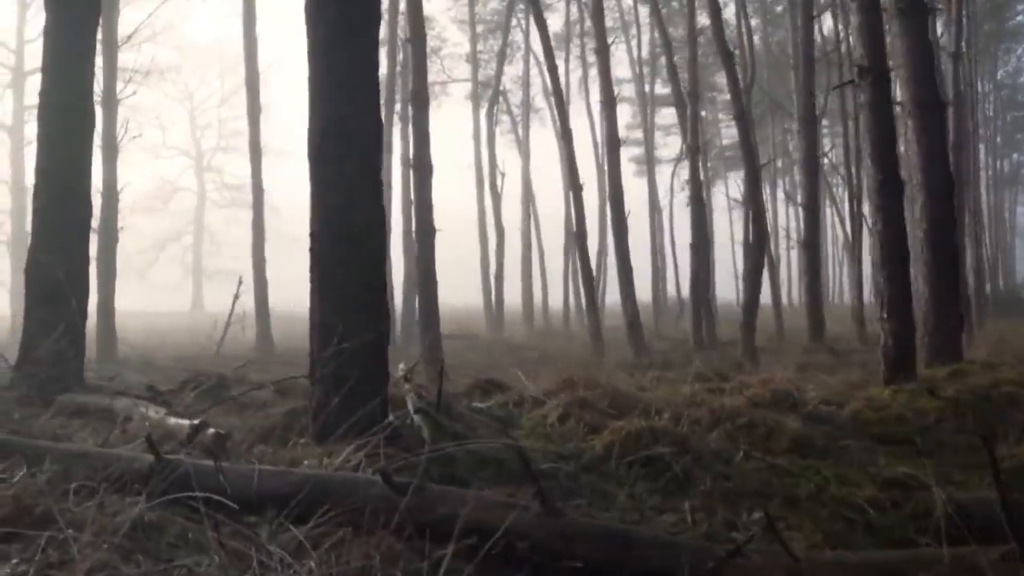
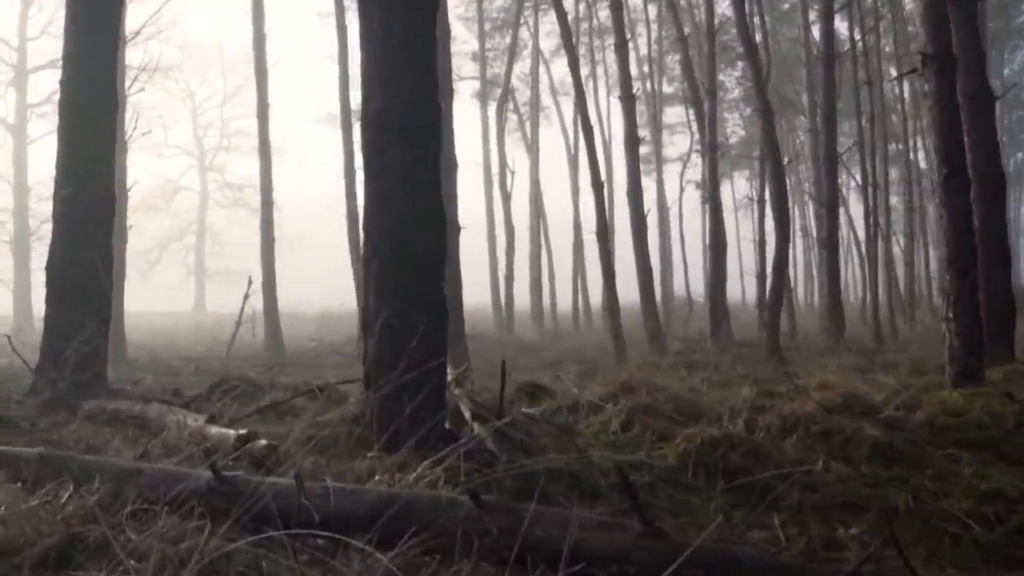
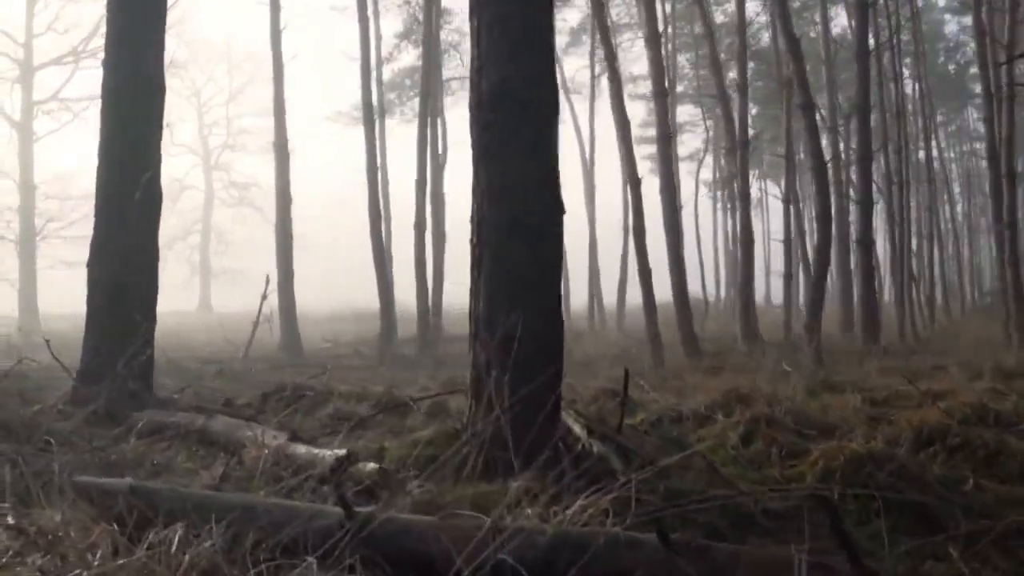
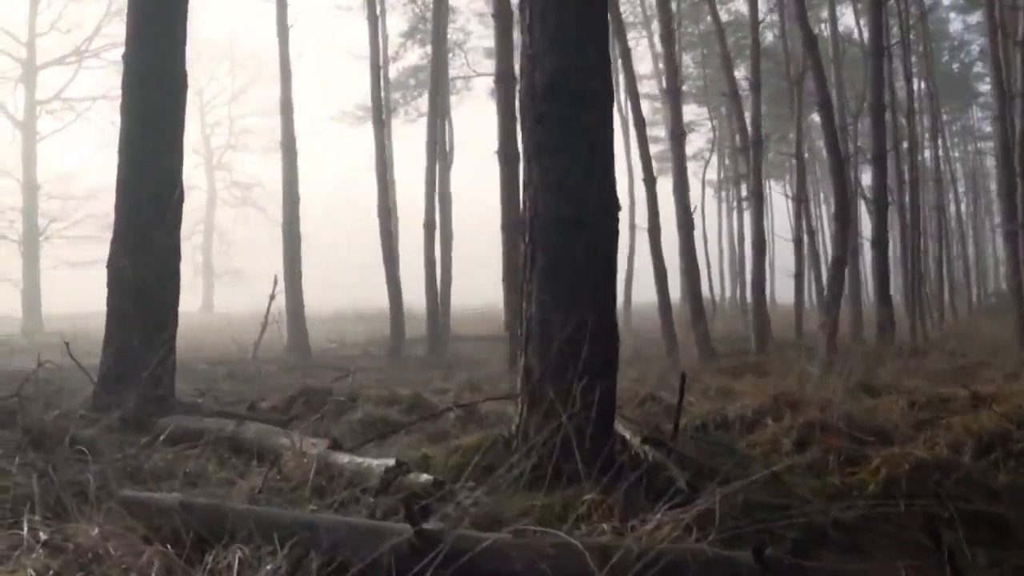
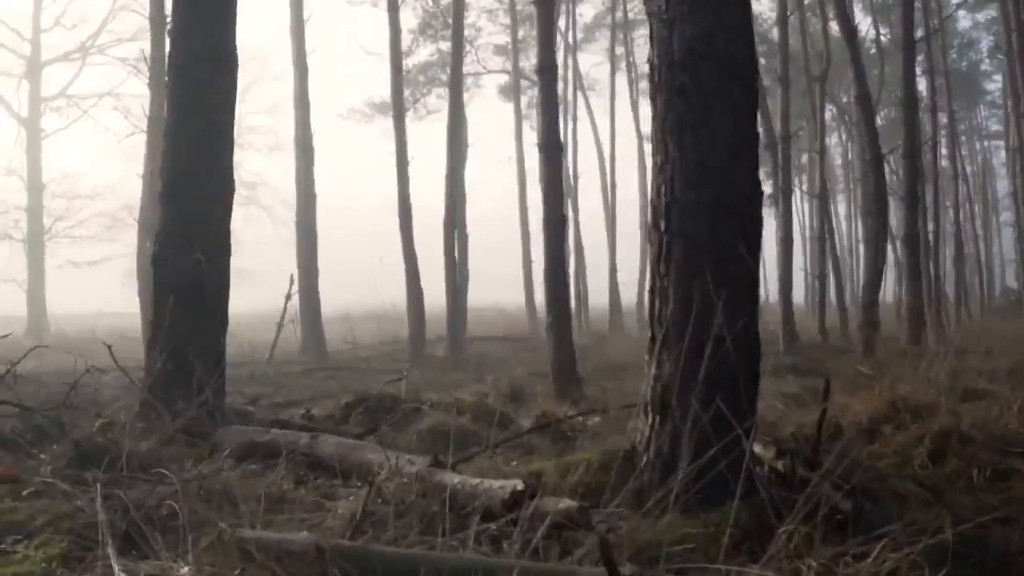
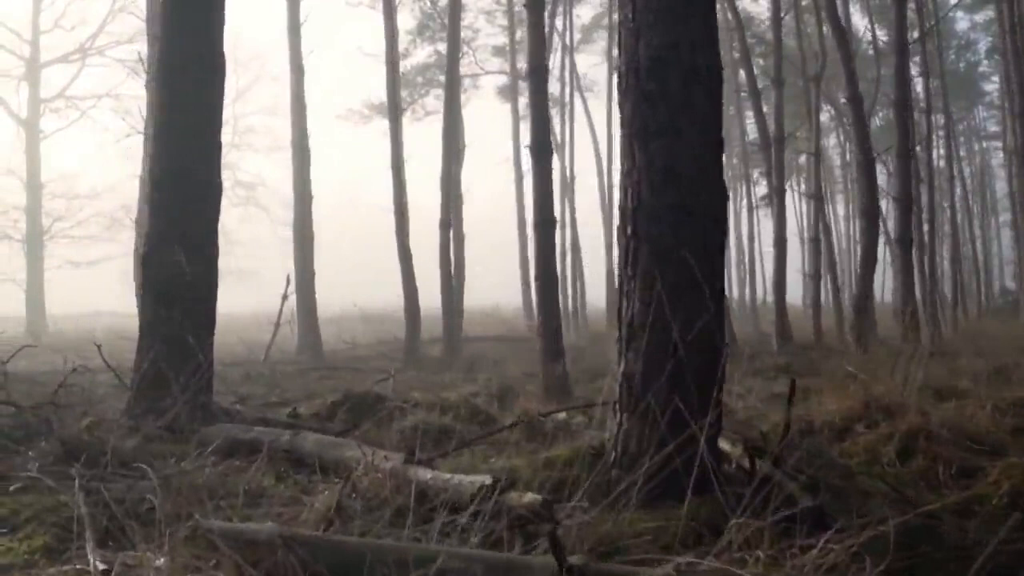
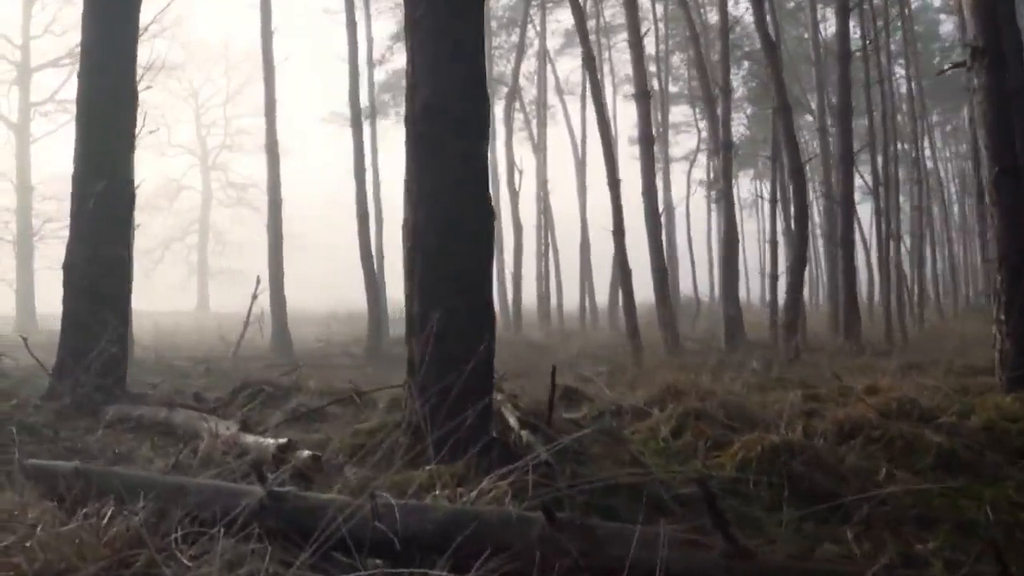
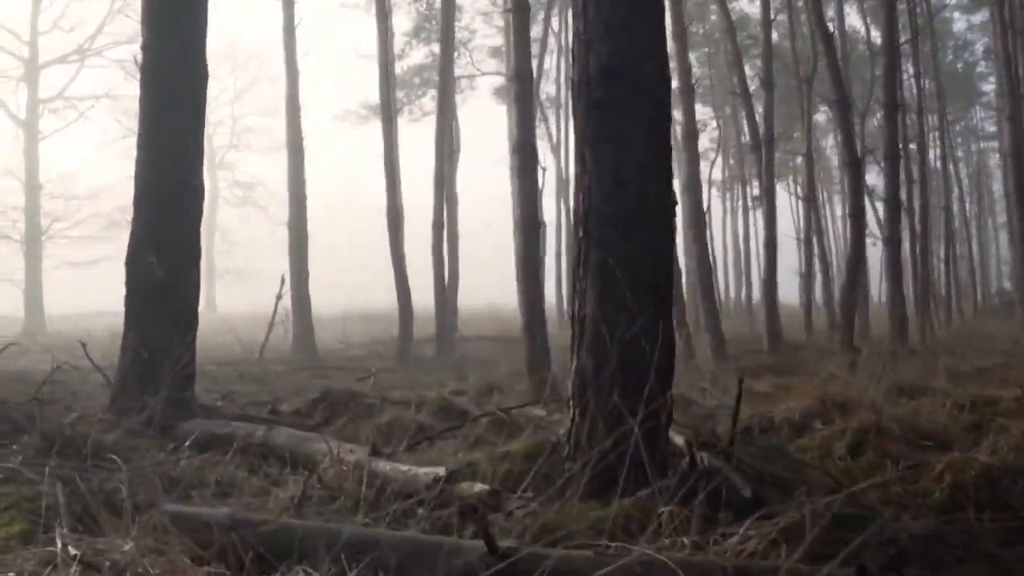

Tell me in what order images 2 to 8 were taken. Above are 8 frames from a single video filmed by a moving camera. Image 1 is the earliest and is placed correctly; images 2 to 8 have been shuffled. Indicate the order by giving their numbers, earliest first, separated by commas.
2, 7, 3, 4, 8, 6, 5
